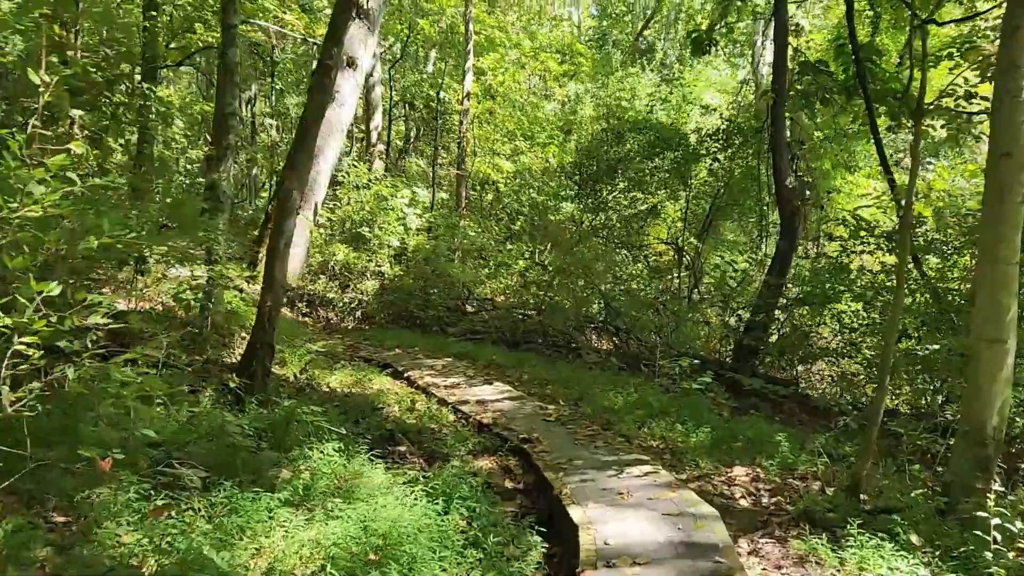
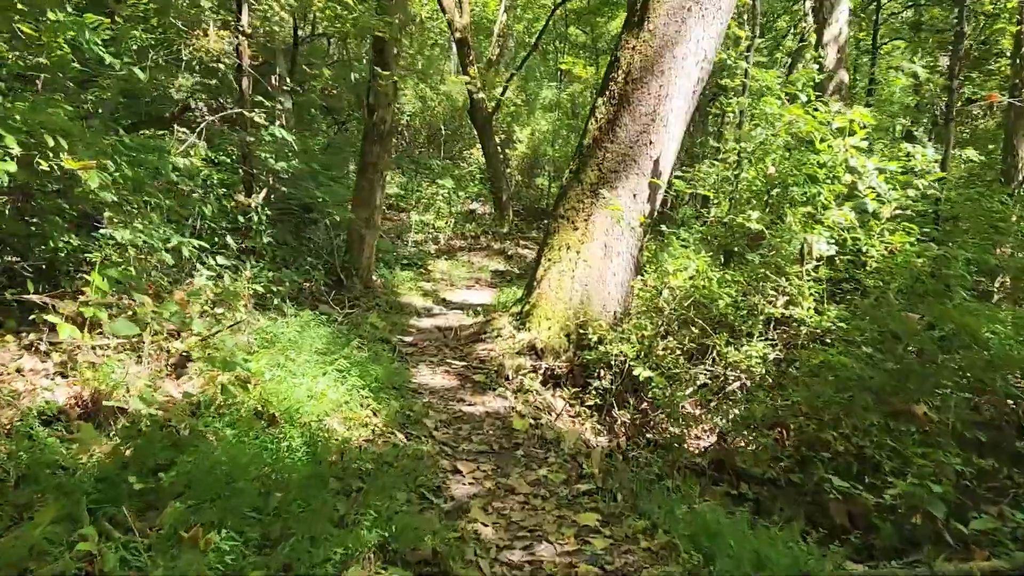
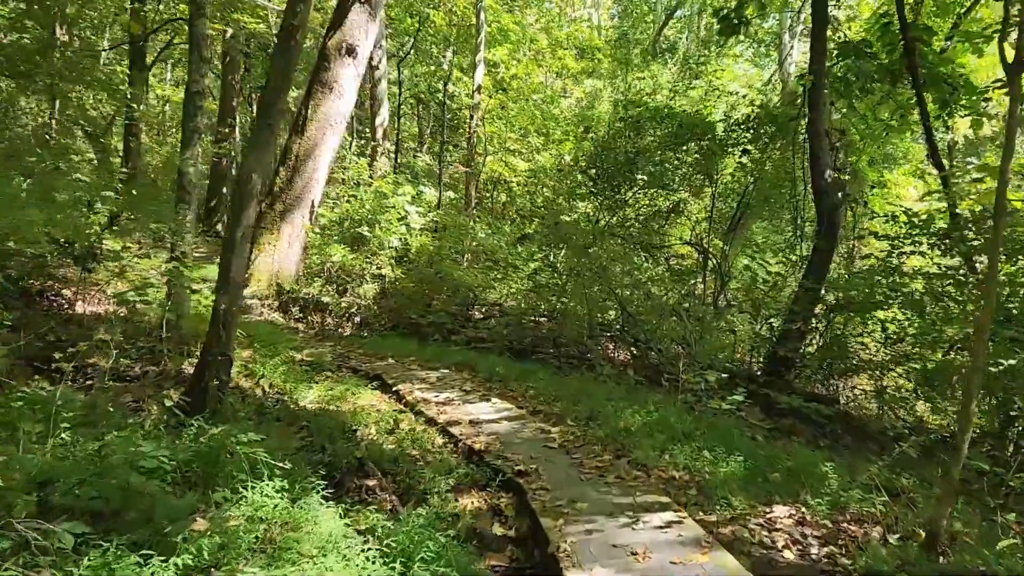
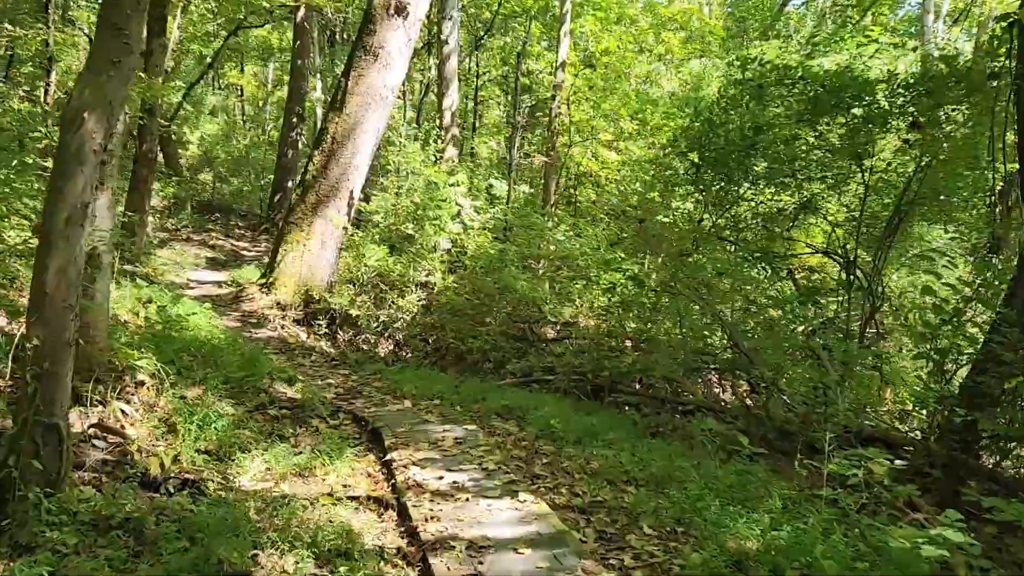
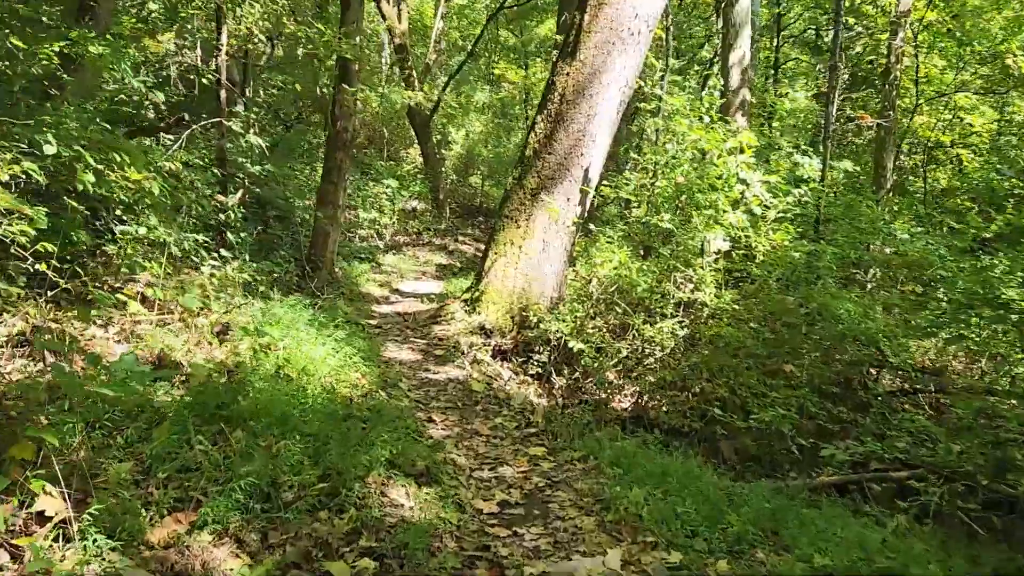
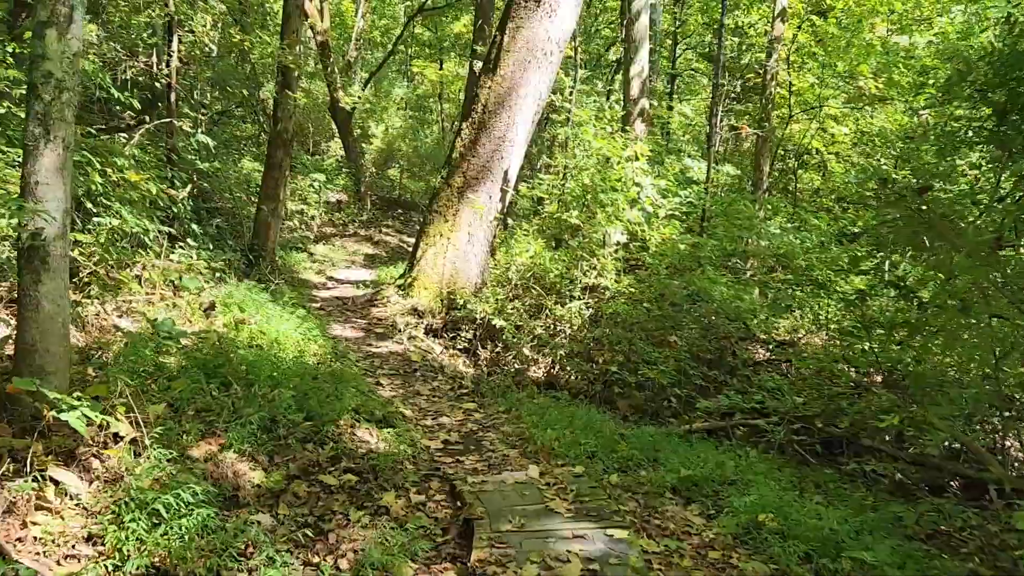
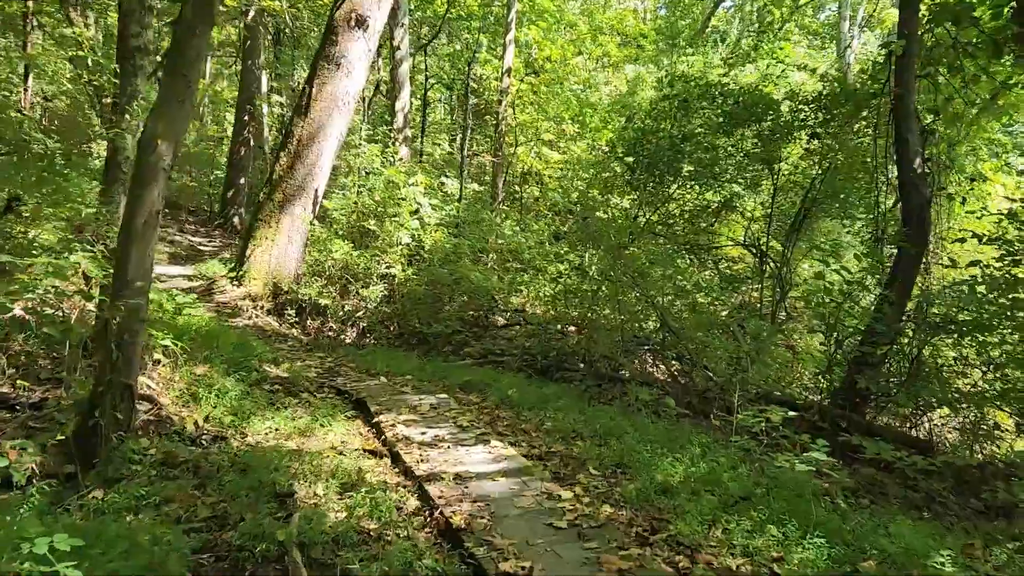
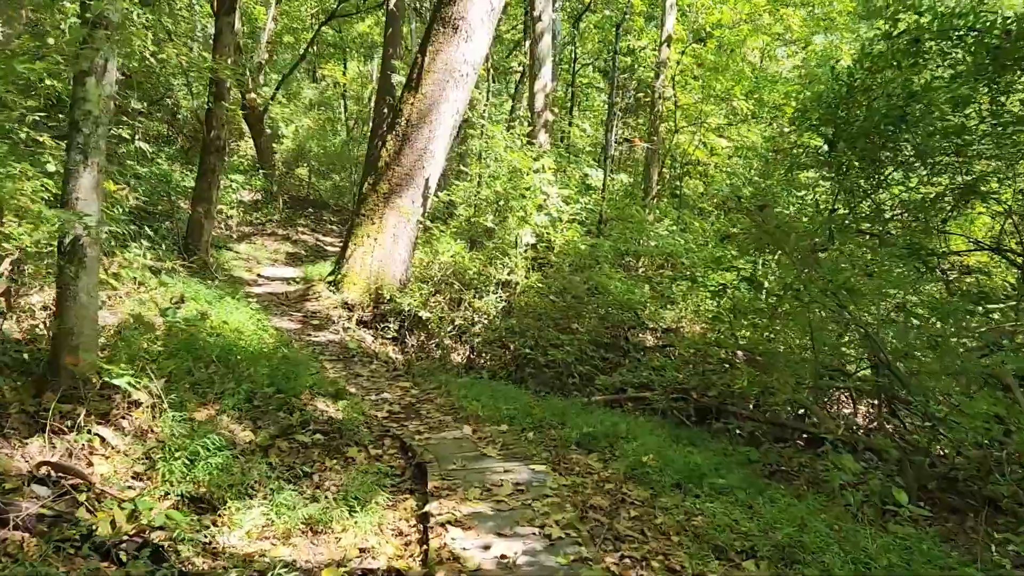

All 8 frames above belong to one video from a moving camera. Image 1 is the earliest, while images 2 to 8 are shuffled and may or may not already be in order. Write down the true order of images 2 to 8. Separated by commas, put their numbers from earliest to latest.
3, 7, 4, 8, 6, 5, 2
